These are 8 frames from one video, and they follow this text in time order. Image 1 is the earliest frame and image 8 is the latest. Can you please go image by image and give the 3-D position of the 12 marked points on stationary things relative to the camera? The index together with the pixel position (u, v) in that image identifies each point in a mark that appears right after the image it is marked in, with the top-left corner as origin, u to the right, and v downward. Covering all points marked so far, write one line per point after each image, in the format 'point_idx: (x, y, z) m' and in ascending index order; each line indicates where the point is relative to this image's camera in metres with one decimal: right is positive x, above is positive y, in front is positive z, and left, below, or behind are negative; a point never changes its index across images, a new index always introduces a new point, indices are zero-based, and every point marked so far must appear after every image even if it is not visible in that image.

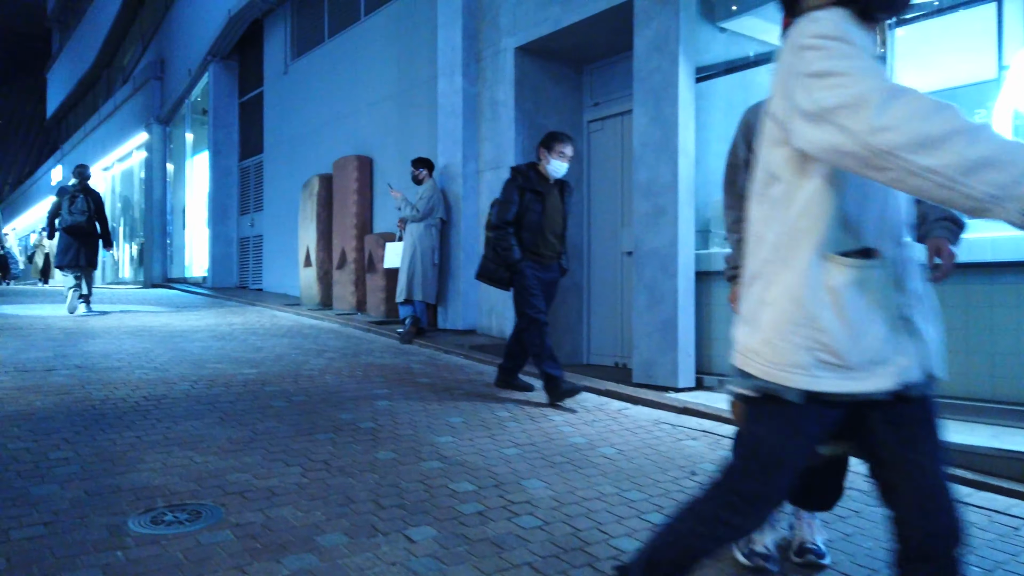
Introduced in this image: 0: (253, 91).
0: (-4.3, +3.3, +12.2) m
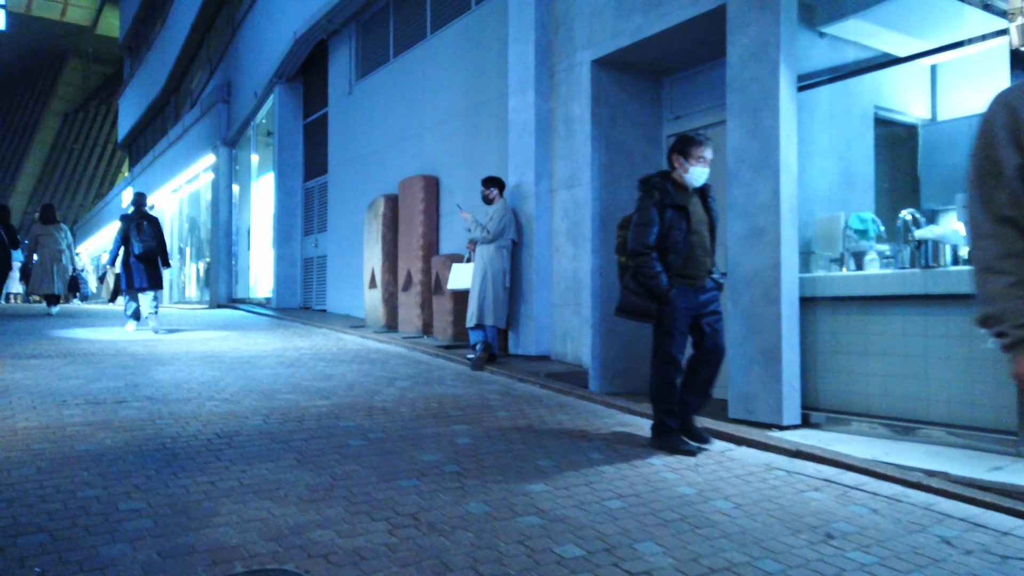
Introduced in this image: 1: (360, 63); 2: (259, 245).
0: (-3.2, +2.9, +12.2) m
1: (-2.3, +3.3, +10.9) m
2: (-4.7, +0.8, +13.6) m
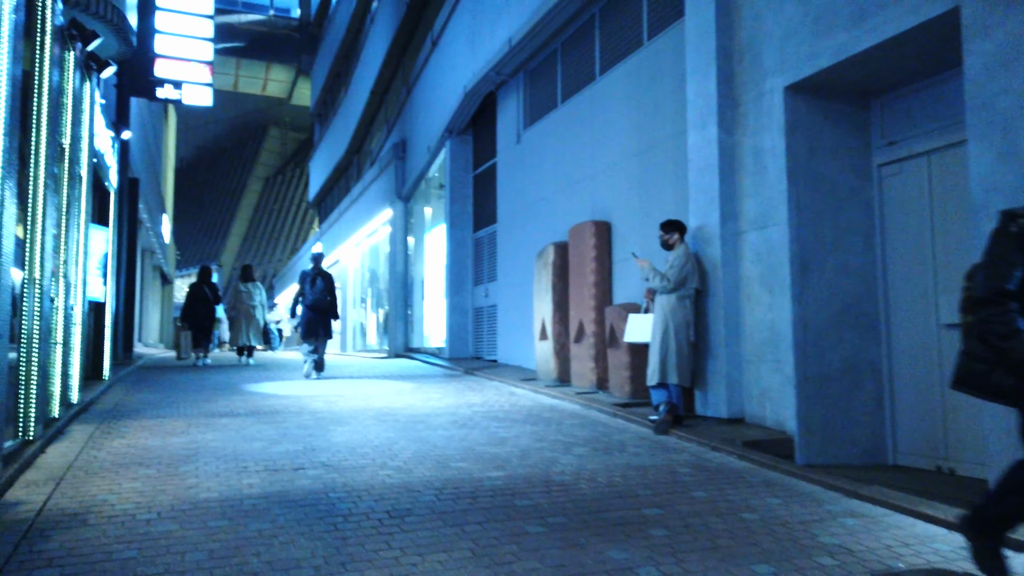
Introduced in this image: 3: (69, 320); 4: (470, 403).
0: (-0.4, +2.1, +12.2) m
1: (+0.2, +2.6, +10.8) m
2: (-1.5, -0.1, +13.8) m
3: (-3.9, -0.3, +6.5) m
4: (-0.5, -1.2, +7.9) m
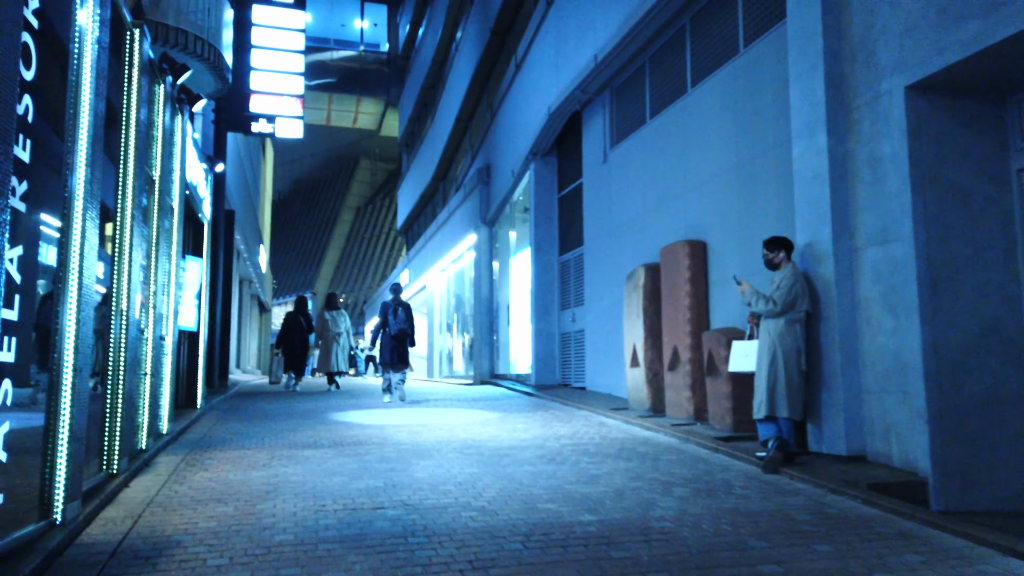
0: (+1.0, +1.7, +11.9) m
1: (+1.5, +2.2, +10.4) m
2: (+0.1, -0.6, +13.5) m
3: (-3.2, -0.6, +6.6) m
4: (+0.5, -1.5, +7.5) m
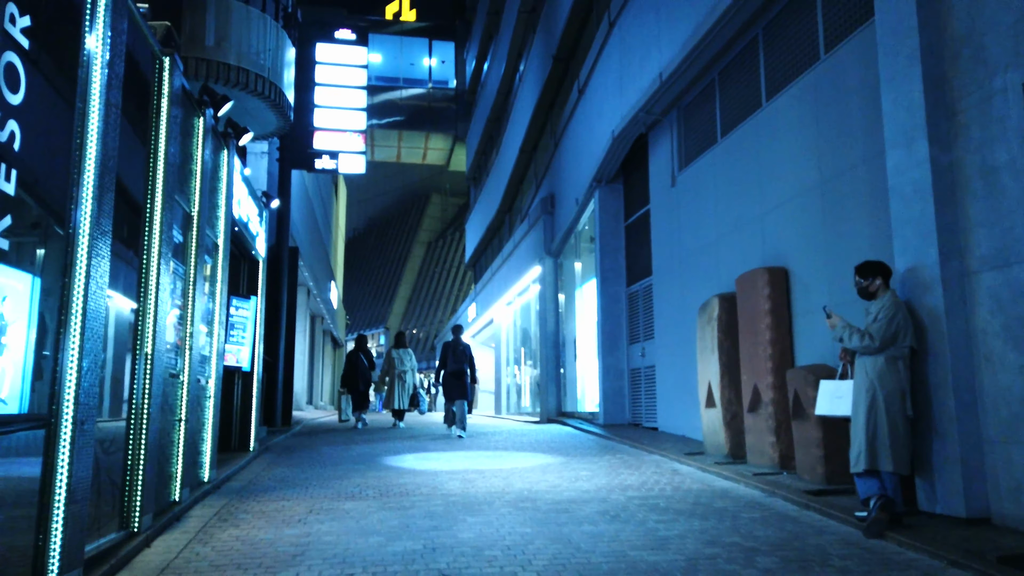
0: (+2.0, +1.2, +11.3) m
1: (+2.3, +1.8, +9.7) m
2: (+1.3, -1.2, +12.8) m
3: (-2.7, -0.9, +6.3) m
4: (+1.1, -1.8, +6.8) m
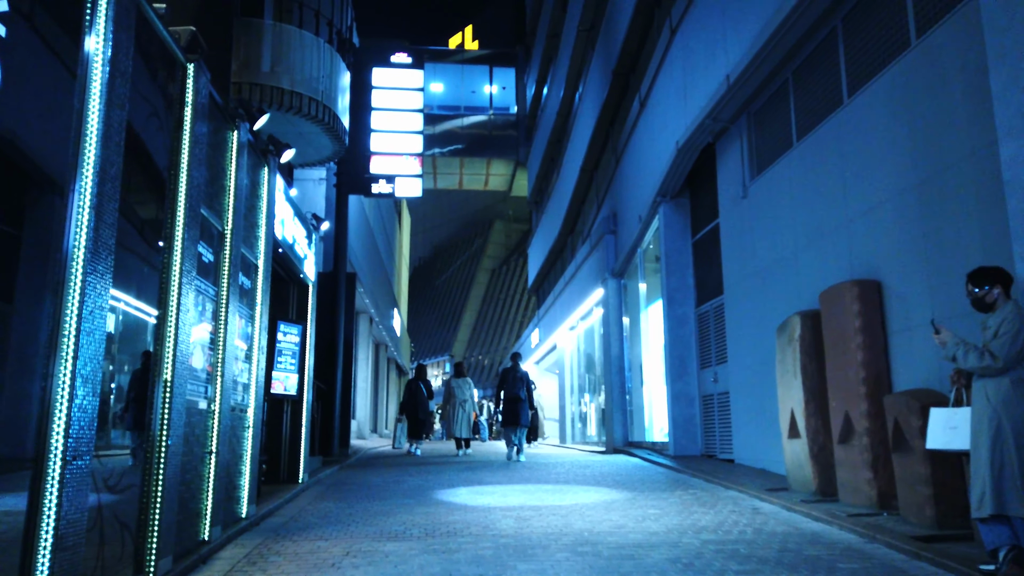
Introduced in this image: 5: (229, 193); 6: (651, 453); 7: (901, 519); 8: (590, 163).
0: (+2.8, +0.9, +10.5) m
1: (+3.0, +1.6, +9.0) m
2: (+2.3, -1.6, +12.1) m
3: (-2.2, -1.1, +5.9) m
4: (+1.5, -2.0, +6.0) m
5: (-2.2, +0.7, +5.6) m
6: (+2.1, -2.6, +11.3) m
7: (+3.1, -1.8, +5.7) m
8: (+1.9, +3.0, +17.4) m
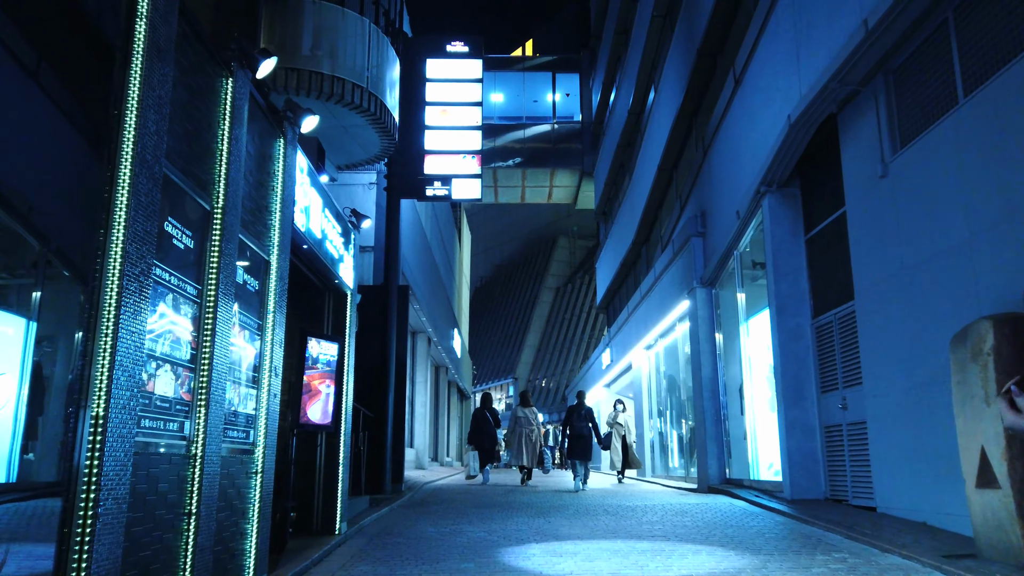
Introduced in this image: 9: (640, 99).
0: (+3.7, +0.8, +8.7) m
1: (+3.7, +1.6, +7.1) m
2: (+3.4, -1.7, +10.2) m
3: (-1.7, -1.1, +4.4) m
4: (+2.1, -1.9, +4.2) m
5: (-1.6, +0.8, +4.1) m
6: (+3.2, -2.7, +9.4) m
7: (+3.6, -1.7, +3.8) m
8: (+3.3, +2.7, +15.6) m
9: (+3.4, +5.1, +20.0) m
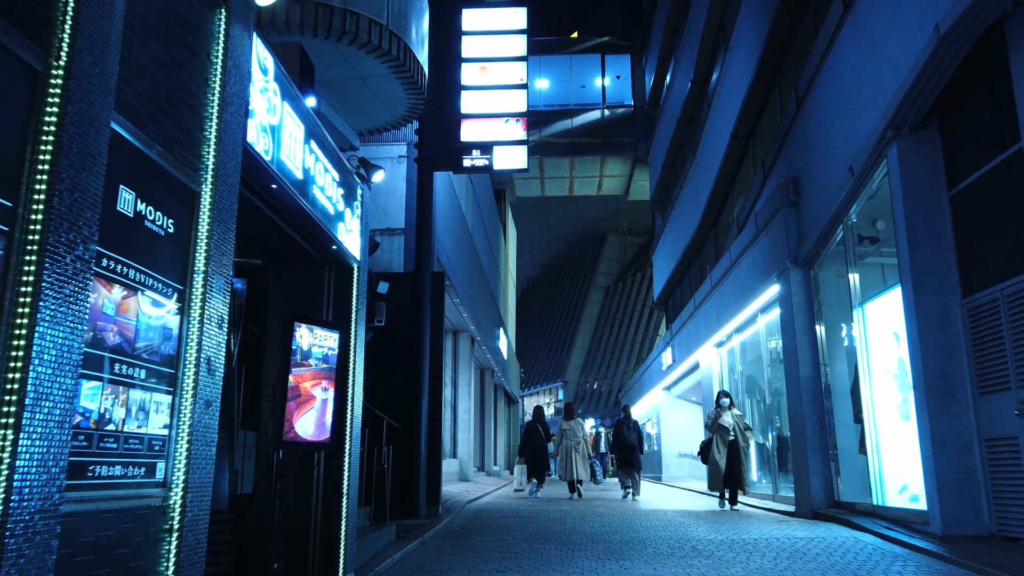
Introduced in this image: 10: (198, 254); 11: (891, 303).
0: (+4.2, +1.1, +6.6) m
1: (+4.1, +1.9, +5.0) m
2: (+4.0, -1.4, +8.1) m
3: (-1.4, -0.9, +2.6) m
4: (+2.4, -1.6, +2.2) m
5: (-1.4, +1.0, +2.4) m
6: (+3.8, -2.4, +7.2) m
7: (+3.8, -1.4, +1.6) m
8: (+4.3, +2.9, +13.5) m
9: (+4.6, +5.3, +17.9) m
10: (-1.3, +0.1, +3.1) m
11: (+4.0, -0.2, +7.8) m
